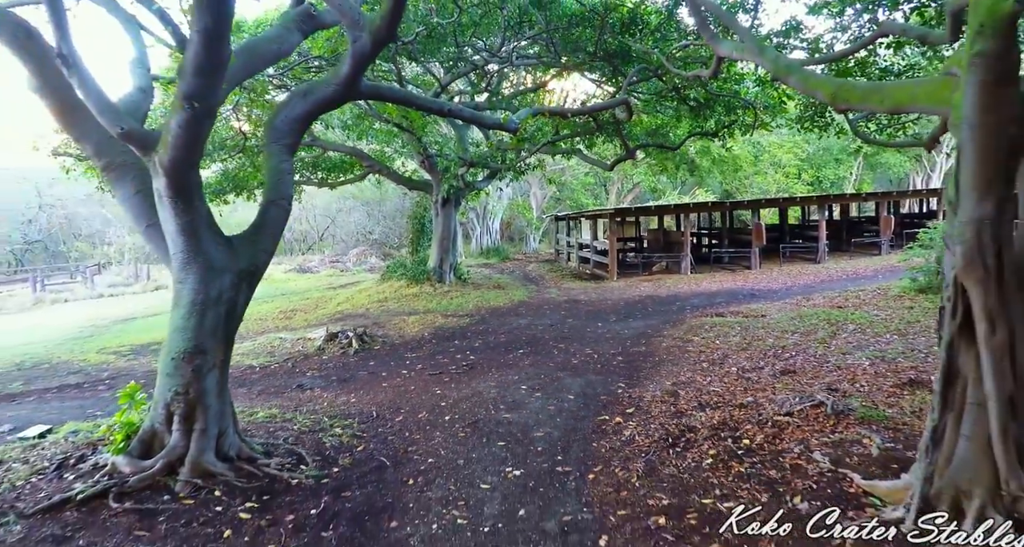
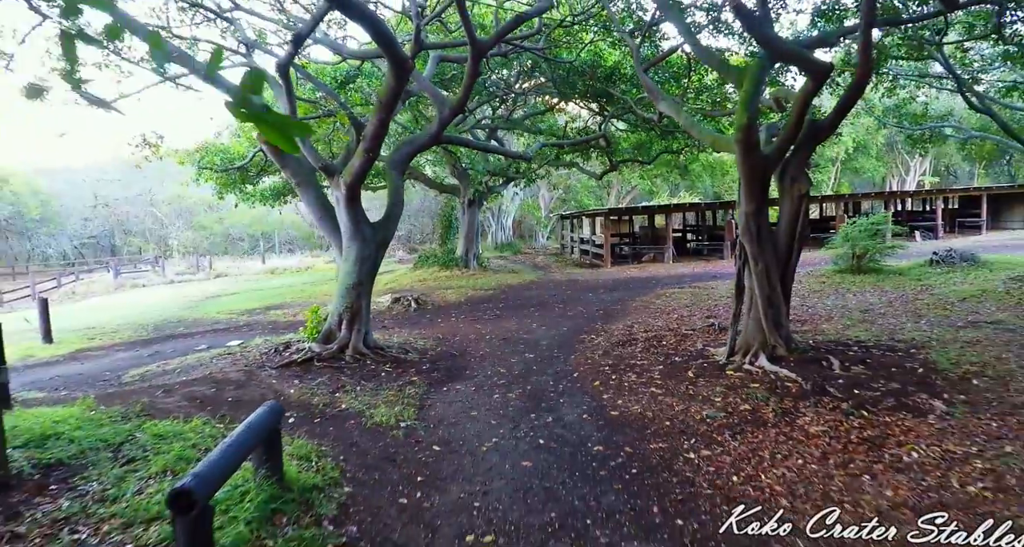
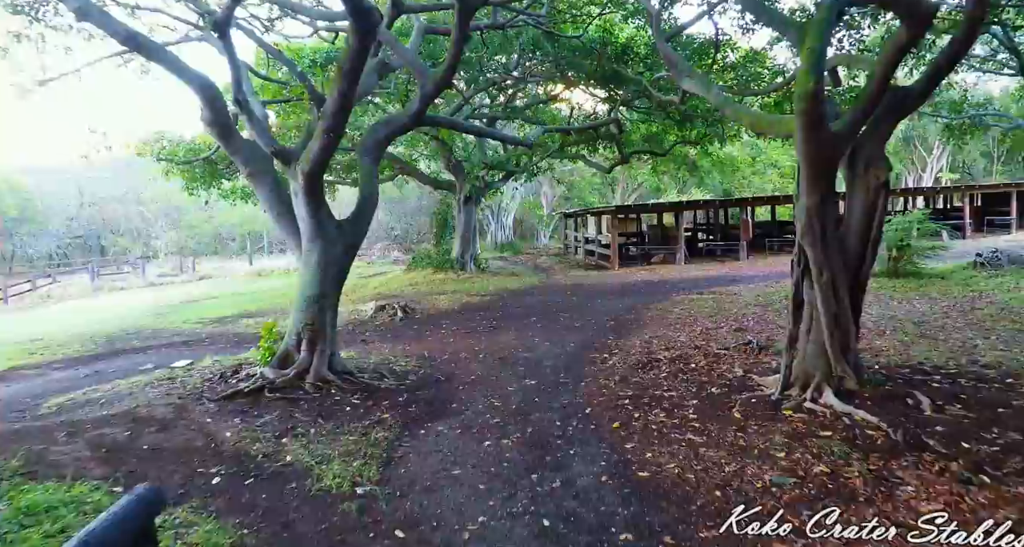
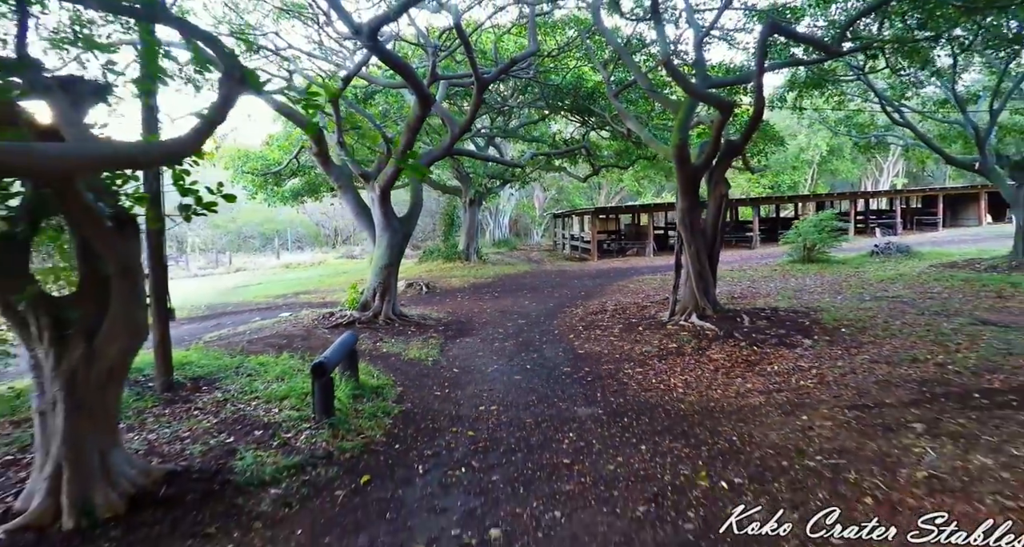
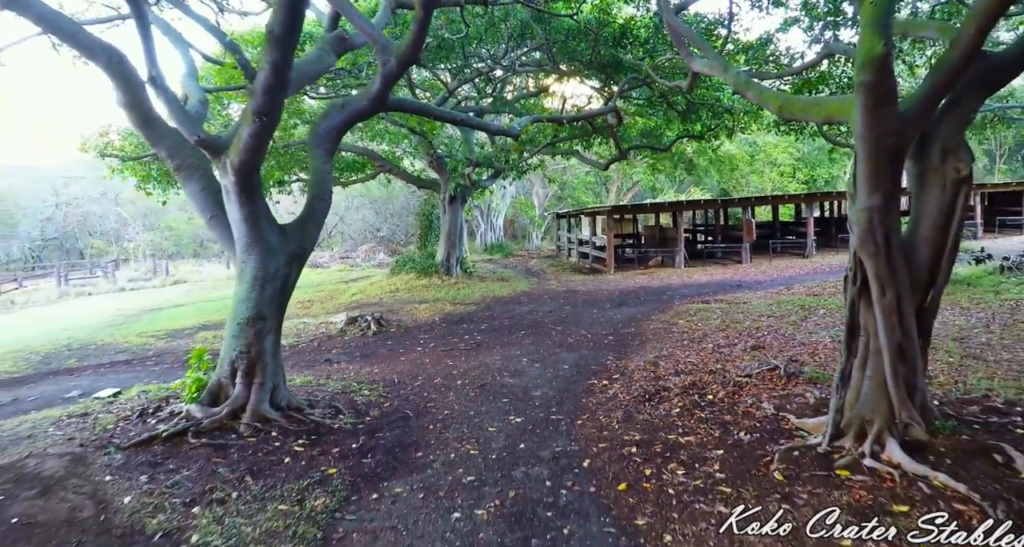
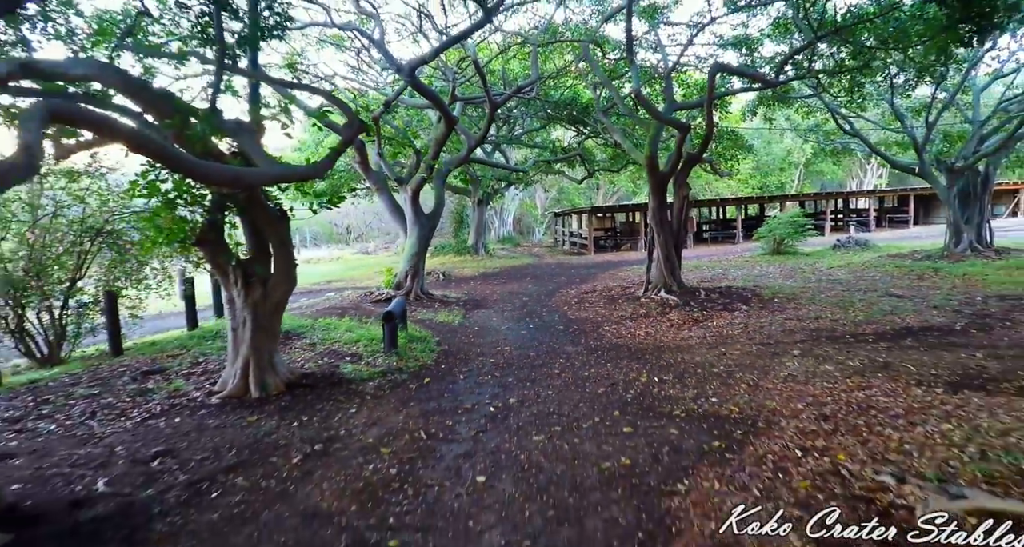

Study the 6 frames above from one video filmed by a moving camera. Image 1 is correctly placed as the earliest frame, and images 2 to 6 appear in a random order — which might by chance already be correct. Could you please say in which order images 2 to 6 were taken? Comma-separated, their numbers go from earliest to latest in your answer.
5, 3, 2, 4, 6
